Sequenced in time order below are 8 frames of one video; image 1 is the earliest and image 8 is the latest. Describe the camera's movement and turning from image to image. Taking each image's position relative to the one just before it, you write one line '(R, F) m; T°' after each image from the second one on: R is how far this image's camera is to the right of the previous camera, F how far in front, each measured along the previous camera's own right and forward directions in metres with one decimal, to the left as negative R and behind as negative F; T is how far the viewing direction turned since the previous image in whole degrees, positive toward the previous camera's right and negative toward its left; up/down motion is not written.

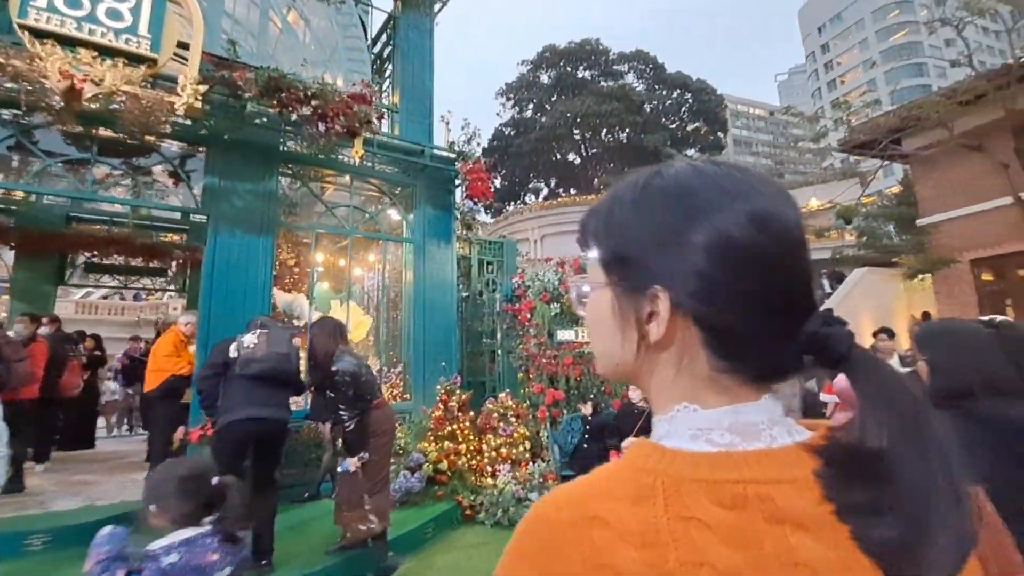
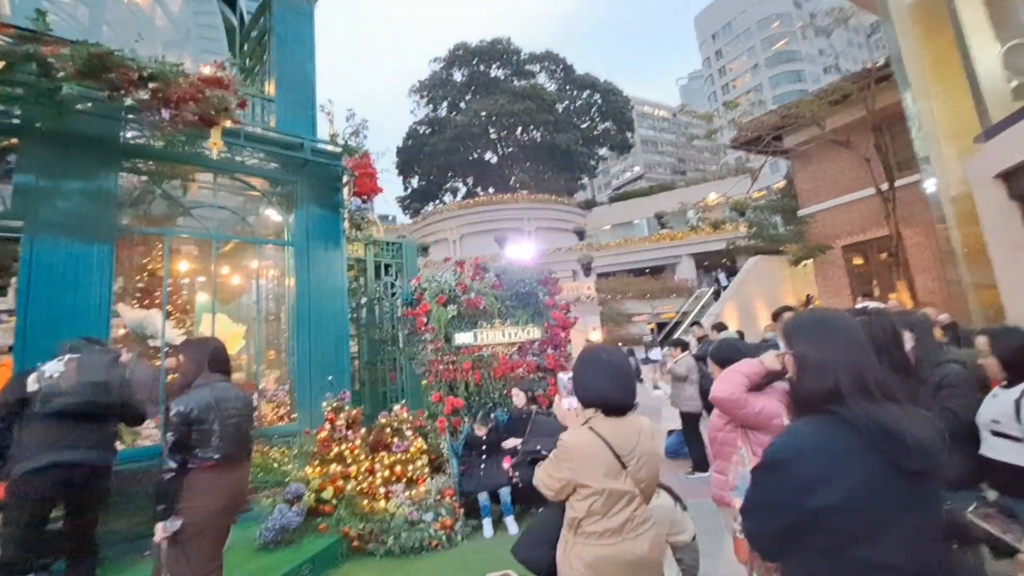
(+0.4, +0.3) m; +9°
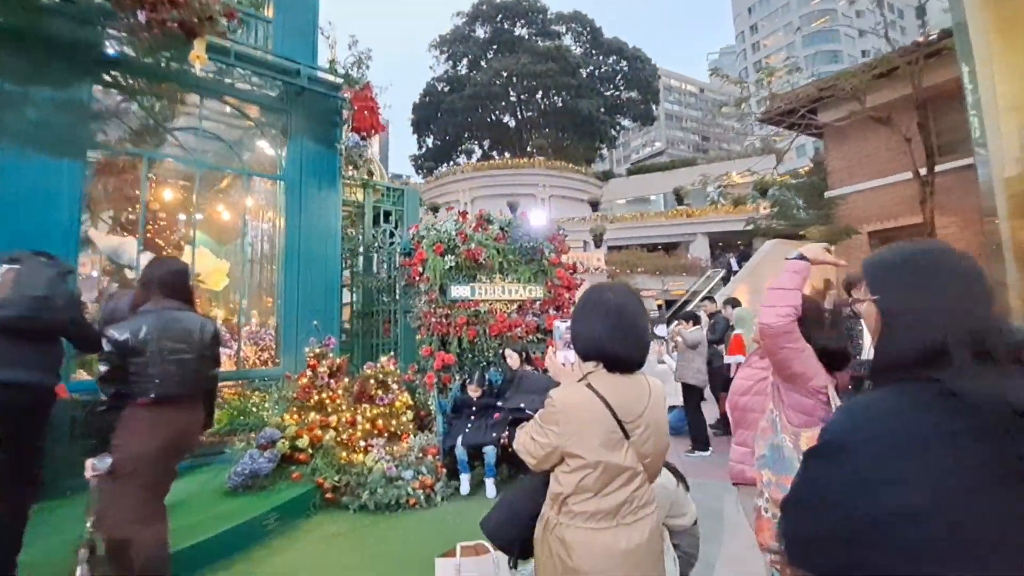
(+0.1, +0.5) m; -1°
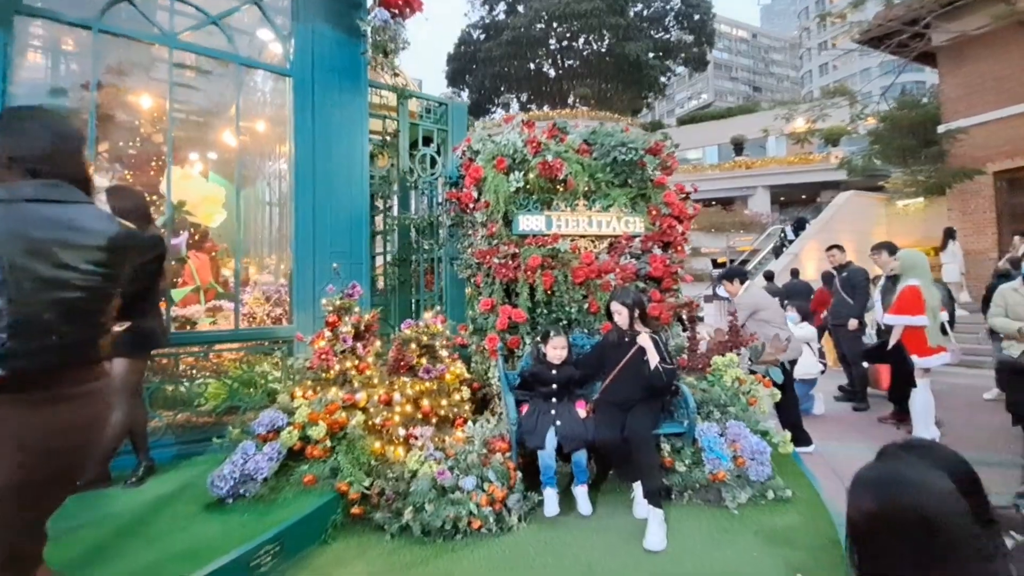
(-0.5, +1.6) m; -4°
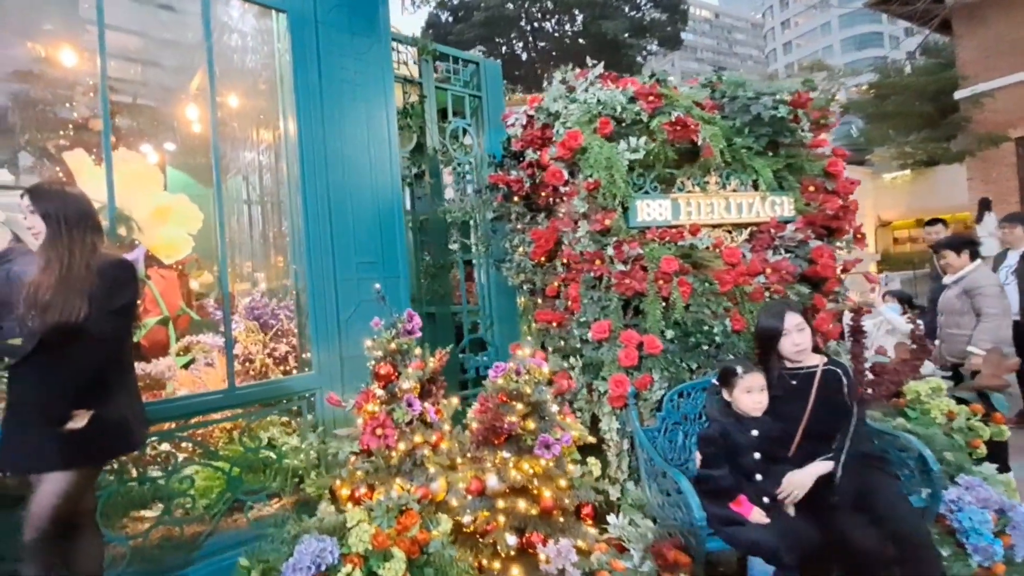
(-0.9, +1.3) m; +3°
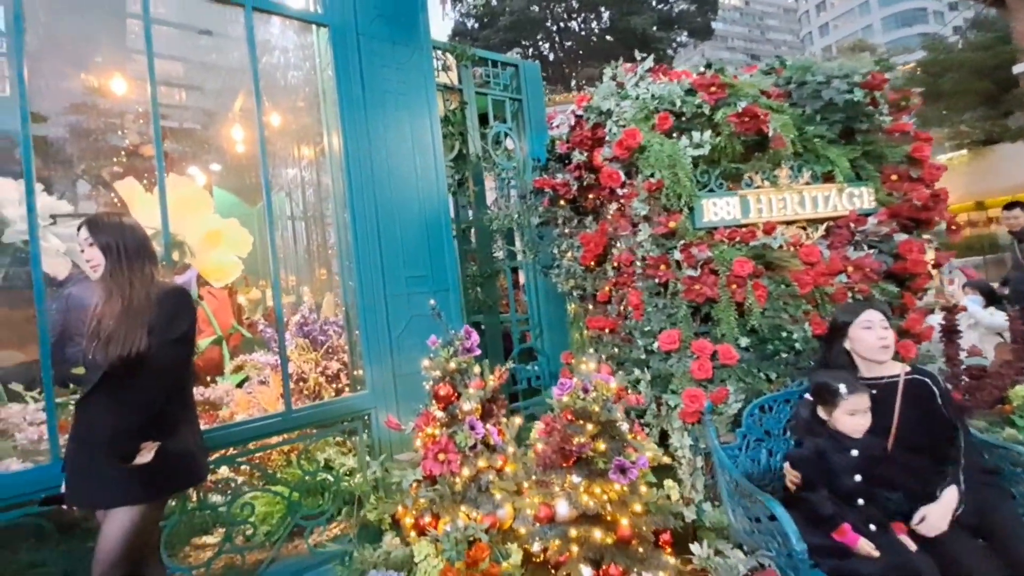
(-0.1, +0.1) m; -4°
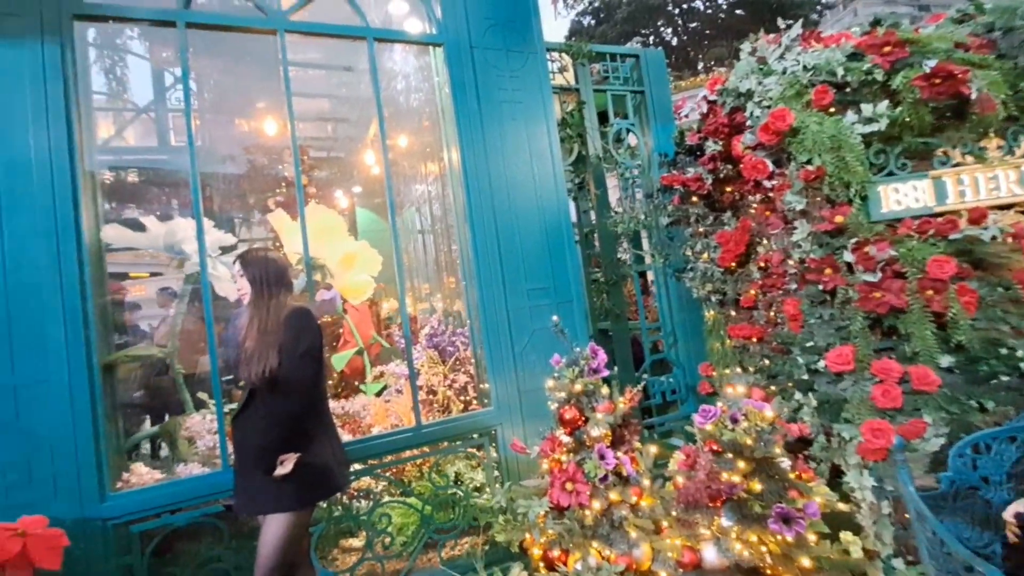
(0.0, +0.2) m; -14°
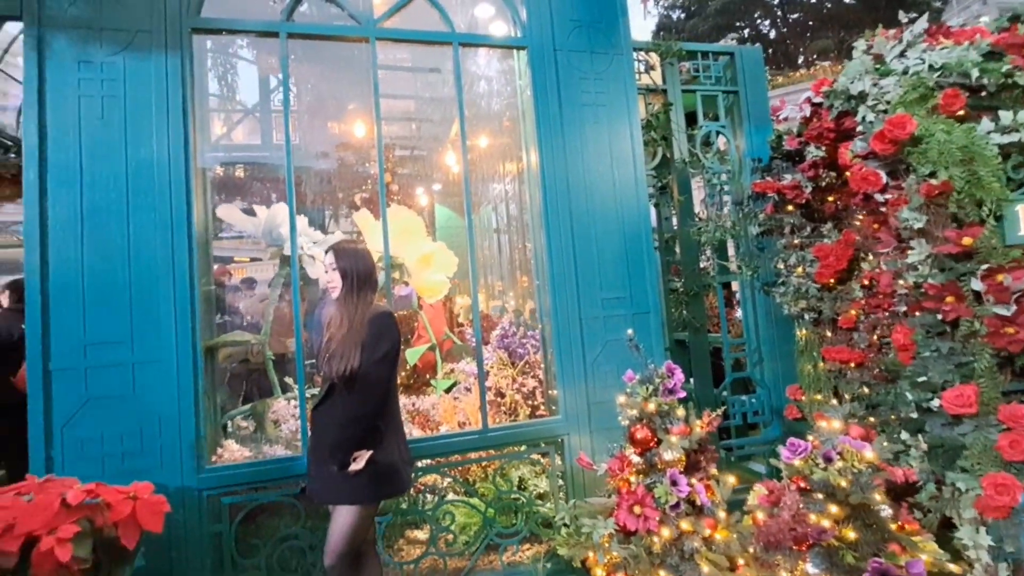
(0.0, 0.0) m; -8°
